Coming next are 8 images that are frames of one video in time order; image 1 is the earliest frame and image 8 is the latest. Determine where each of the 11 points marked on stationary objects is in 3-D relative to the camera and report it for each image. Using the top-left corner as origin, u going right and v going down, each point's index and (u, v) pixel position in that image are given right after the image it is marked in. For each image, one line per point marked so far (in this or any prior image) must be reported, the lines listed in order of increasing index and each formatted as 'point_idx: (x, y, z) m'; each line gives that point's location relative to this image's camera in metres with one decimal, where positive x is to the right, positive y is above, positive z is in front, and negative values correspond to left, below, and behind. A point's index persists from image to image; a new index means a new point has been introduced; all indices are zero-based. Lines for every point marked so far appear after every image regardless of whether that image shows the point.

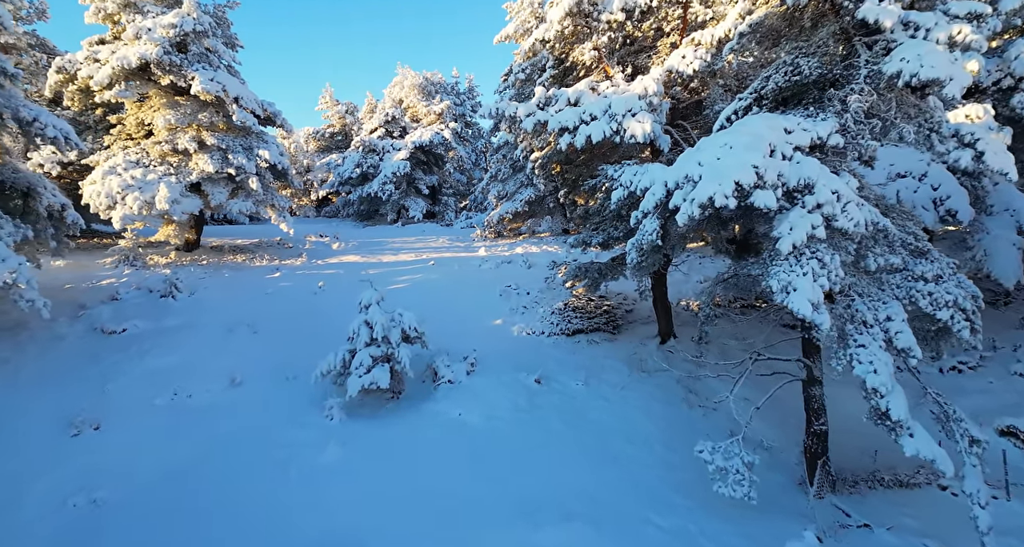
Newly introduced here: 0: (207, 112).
0: (-8.3, +4.5, +13.6) m
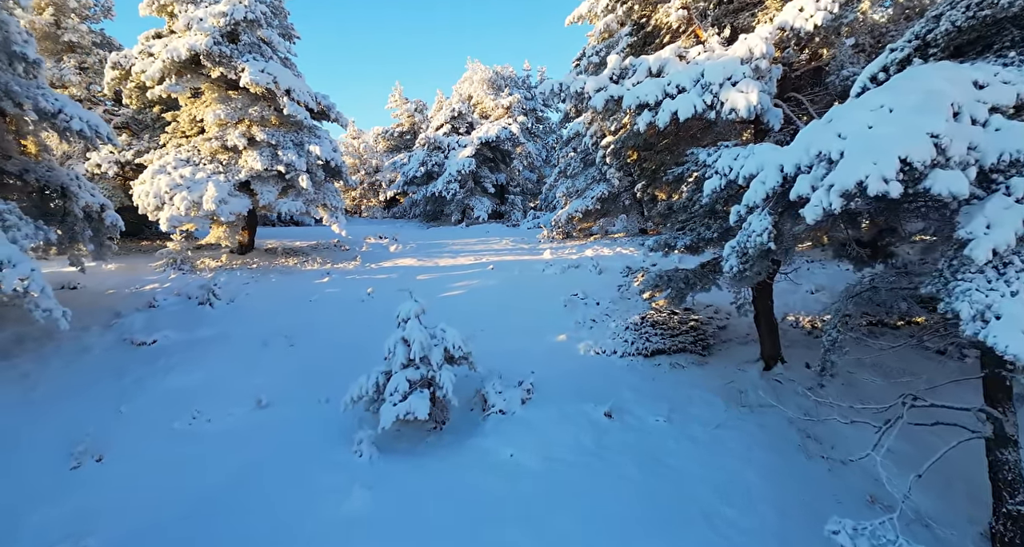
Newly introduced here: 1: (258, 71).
0: (-6.6, +4.4, +13.0) m
1: (-6.3, +5.1, +12.5) m
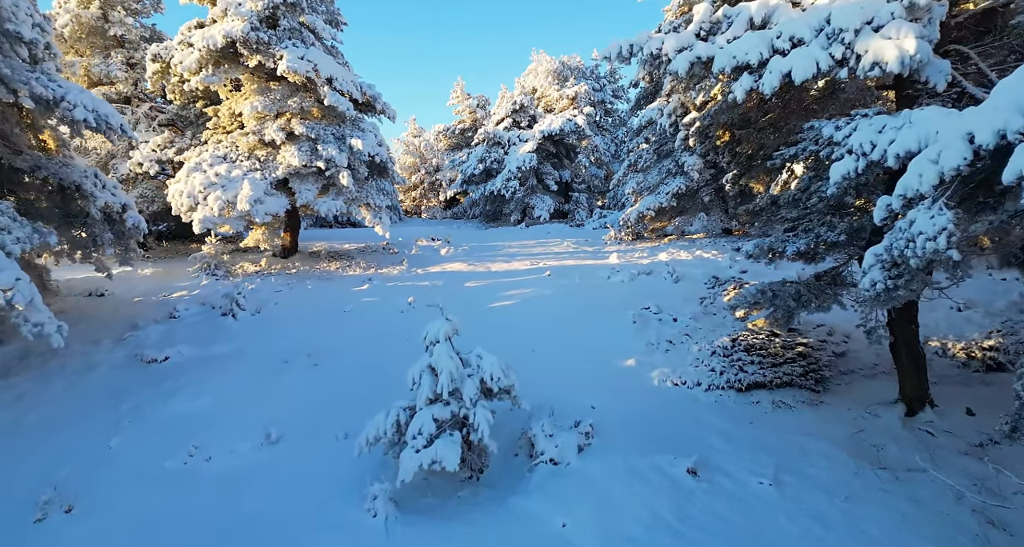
0: (-5.2, +4.3, +12.1) m
1: (-4.9, +5.0, +11.5) m
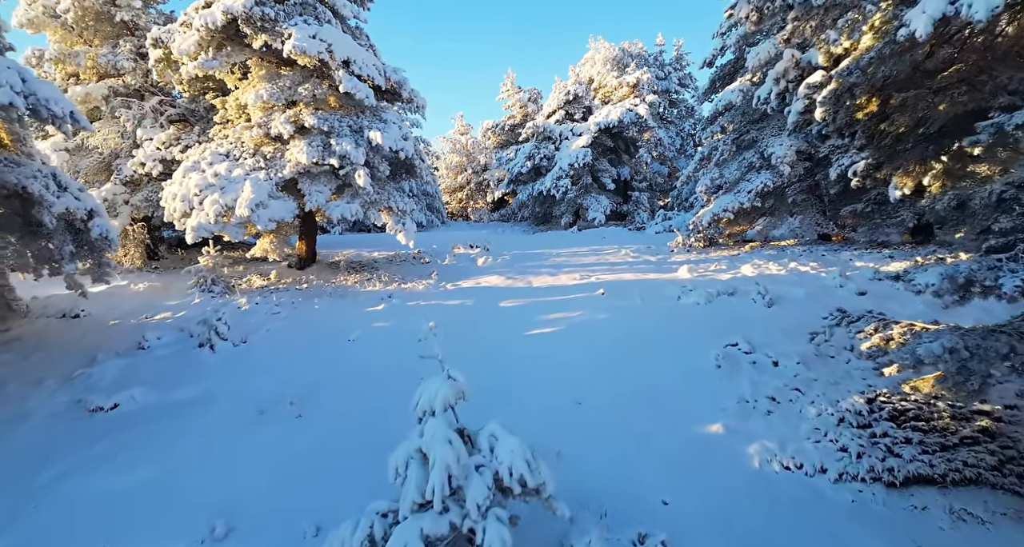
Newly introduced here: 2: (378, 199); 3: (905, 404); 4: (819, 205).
0: (-4.2, +4.0, +10.5) m
1: (-4.0, +4.7, +9.9) m
2: (-2.8, +1.6, +10.6) m
3: (+4.7, -1.5, +5.9) m
4: (+8.0, +1.8, +13.1) m
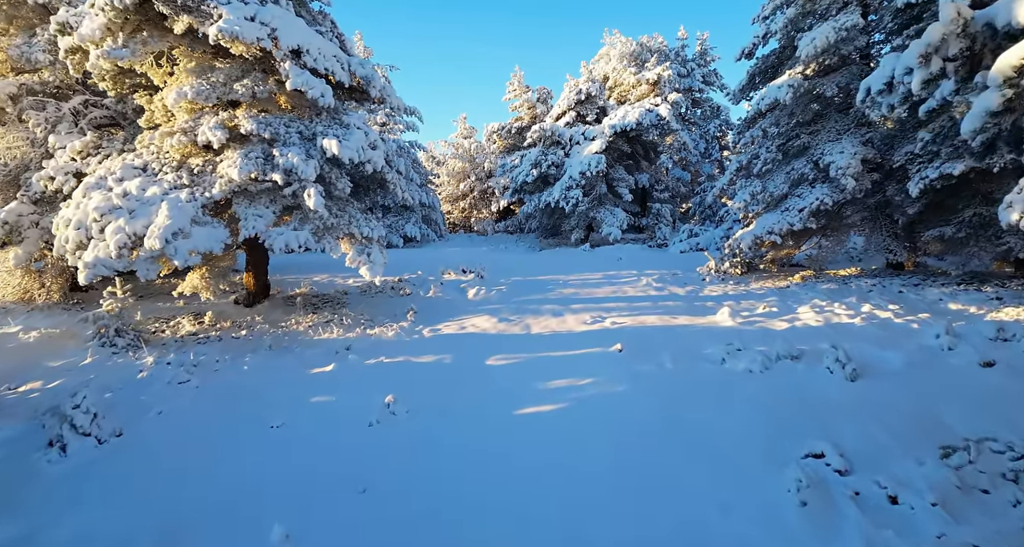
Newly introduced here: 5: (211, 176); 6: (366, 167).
0: (-4.3, +3.3, +8.3) m
1: (-4.1, +3.9, +7.7) m
2: (-2.9, +0.8, +8.4) m
3: (+4.4, -2.2, +3.5) m
4: (+8.0, +1.0, +10.6) m
5: (-4.8, +1.6, +8.0) m
6: (-2.6, +1.9, +8.9) m
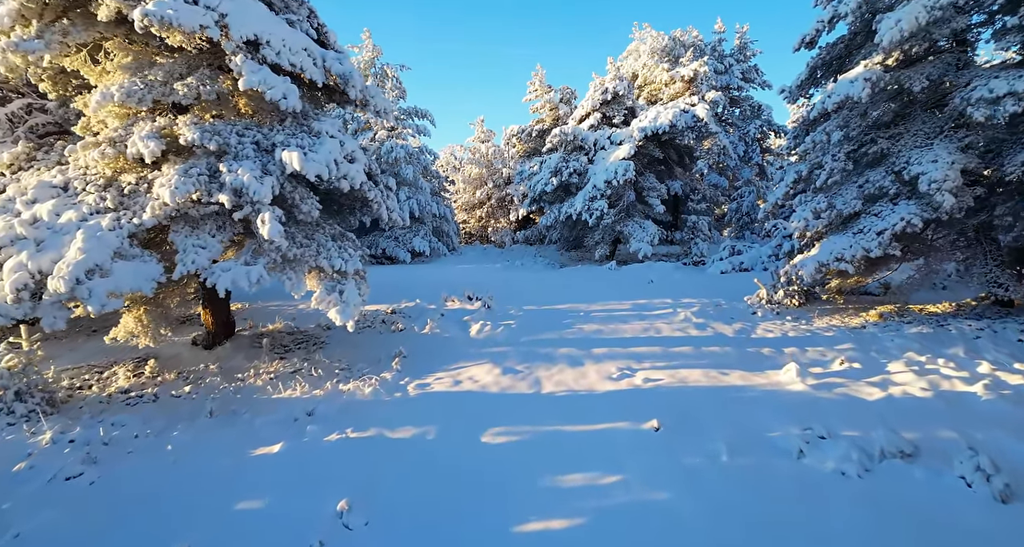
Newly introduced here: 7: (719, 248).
0: (-4.2, +2.7, +6.8) m
1: (-4.1, +3.4, +6.2) m
2: (-2.9, +0.2, +6.8) m
3: (+4.2, -2.9, +1.5) m
4: (+8.2, +0.3, +8.5) m
5: (-4.8, +1.0, +6.5) m
6: (-2.5, +1.3, +7.3) m
7: (+6.5, +0.8, +15.7) m
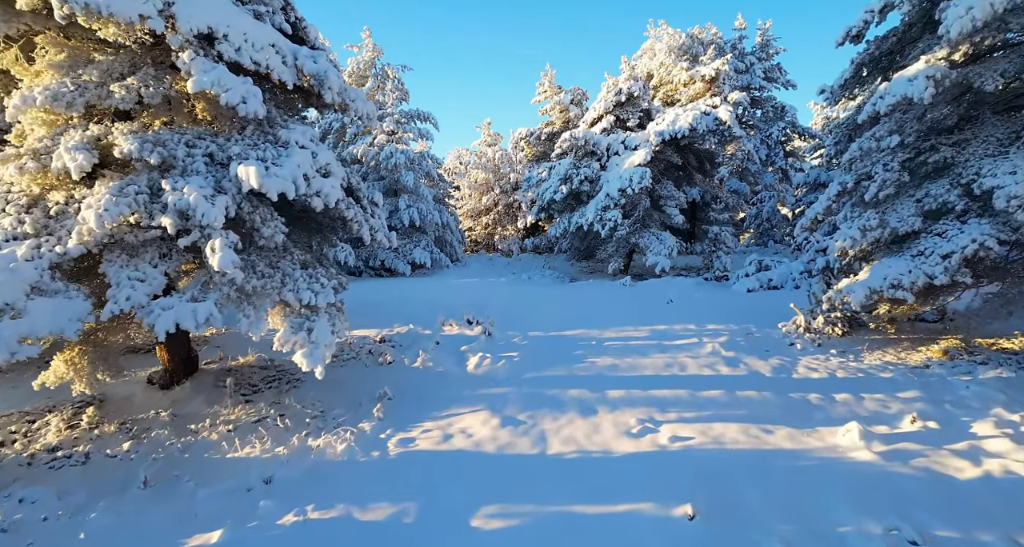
0: (-4.2, +2.3, +5.7) m
1: (-4.1, +2.9, +5.1) m
2: (-2.9, -0.2, +5.7) m
3: (+4.1, -3.3, +0.3) m
4: (+8.2, -0.1, +7.2) m
5: (-4.8, +0.6, +5.4) m
6: (-2.5, +0.9, +6.2) m
7: (+6.7, +0.4, +14.5) m
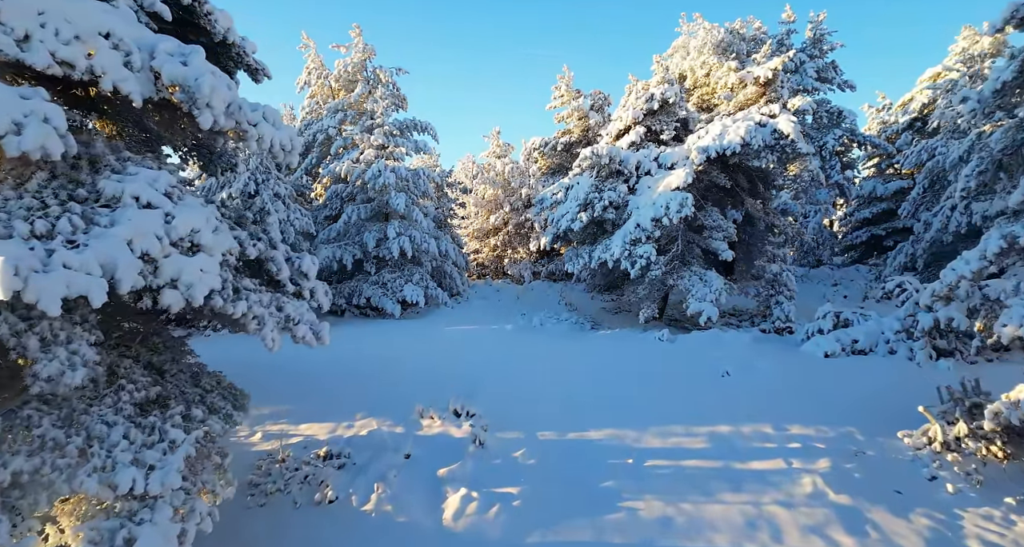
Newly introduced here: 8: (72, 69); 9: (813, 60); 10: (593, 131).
0: (-4.3, +1.2, +3.1) m
1: (-4.2, +1.9, +2.5) m
2: (-3.0, -1.3, +3.0) m
3: (+3.8, -4.4, -2.6) m
4: (+8.1, -1.3, +4.1) m
5: (-4.9, -0.5, +2.8) m
6: (-2.5, -0.2, +3.5) m
7: (+6.9, -0.8, +11.5) m
8: (-3.2, +1.5, +3.6) m
9: (+11.0, +7.8, +18.3) m
10: (+2.9, +5.2, +18.3) m
